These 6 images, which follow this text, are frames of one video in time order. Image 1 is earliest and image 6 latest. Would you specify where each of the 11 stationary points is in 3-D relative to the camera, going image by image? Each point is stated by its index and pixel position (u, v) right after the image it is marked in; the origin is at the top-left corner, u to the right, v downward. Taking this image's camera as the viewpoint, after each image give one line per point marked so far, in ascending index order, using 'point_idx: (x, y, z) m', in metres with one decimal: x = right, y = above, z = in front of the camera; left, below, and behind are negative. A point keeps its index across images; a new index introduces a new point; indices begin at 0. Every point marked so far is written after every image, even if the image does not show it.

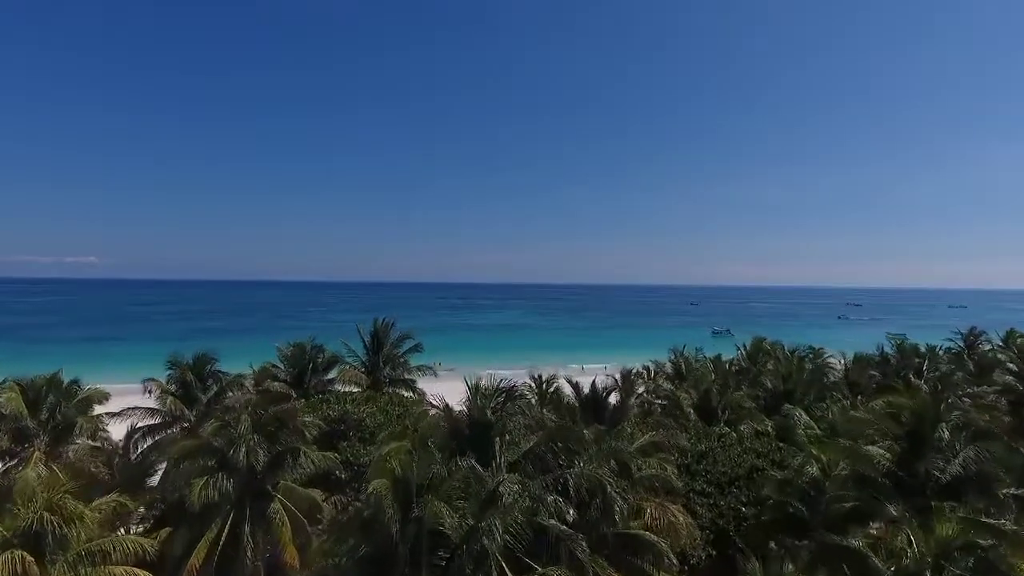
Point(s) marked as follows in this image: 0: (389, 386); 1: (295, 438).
0: (-4.5, -3.7, +19.6) m
1: (-4.7, -3.3, +11.6) m
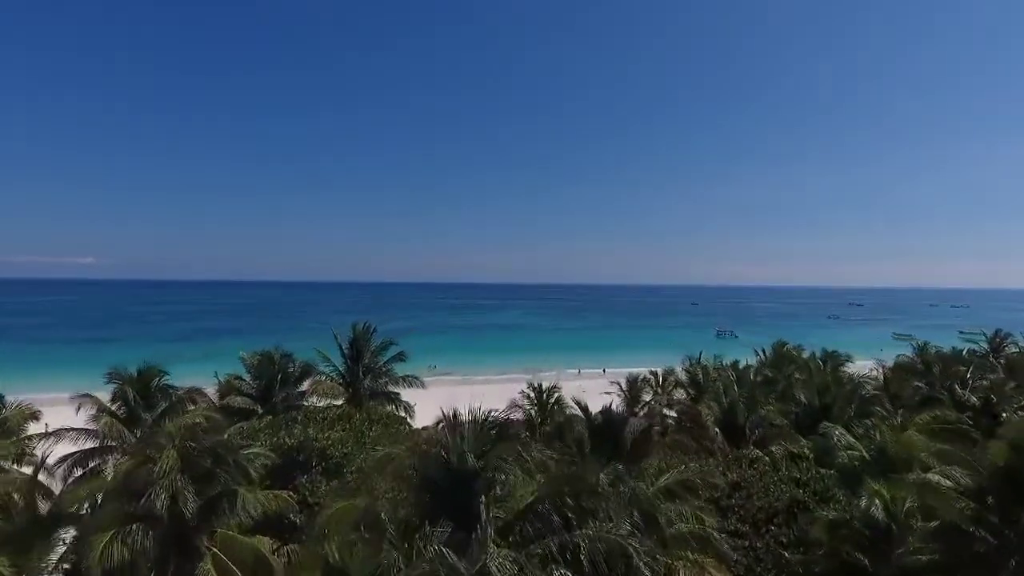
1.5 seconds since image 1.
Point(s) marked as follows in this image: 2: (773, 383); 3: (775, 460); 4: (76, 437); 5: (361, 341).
0: (-4.7, -3.7, +17.4) m
1: (-4.8, -3.3, +9.4) m
2: (+8.7, -3.2, +17.6) m
3: (+6.8, -4.4, +13.7) m
4: (-10.7, -3.7, +13.1) m
5: (-5.1, -1.7, +17.8) m
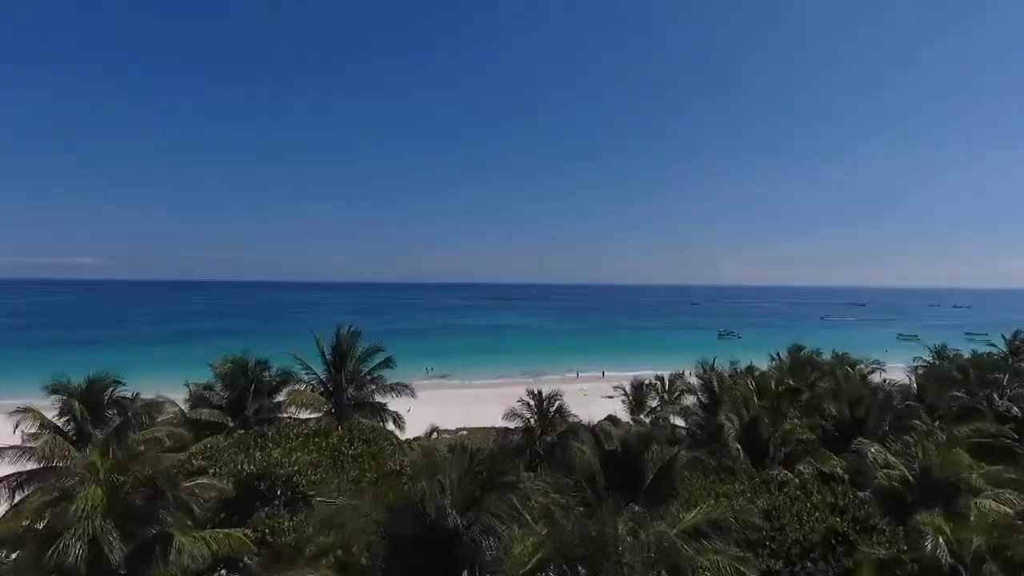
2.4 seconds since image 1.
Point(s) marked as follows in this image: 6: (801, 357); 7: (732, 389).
0: (-4.7, -3.7, +15.8) m
1: (-4.9, -3.3, +7.8) m
2: (+8.6, -3.2, +16.1) m
3: (+6.7, -4.4, +12.2) m
4: (-10.8, -3.7, +11.6) m
5: (-5.1, -1.8, +16.3) m
6: (+10.7, -2.5, +19.7) m
7: (+6.9, -3.2, +16.8) m
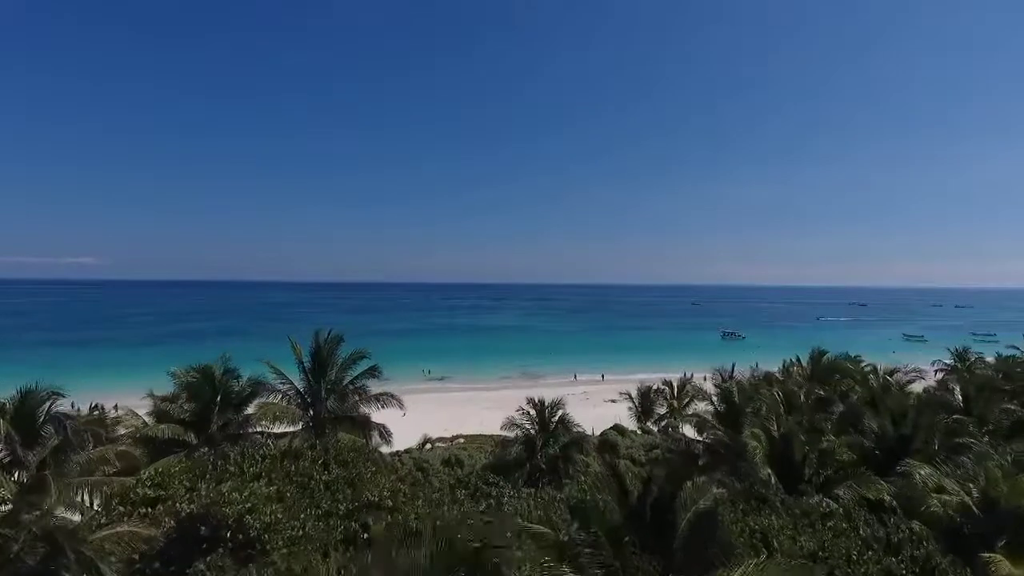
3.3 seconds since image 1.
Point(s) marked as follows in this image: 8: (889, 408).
0: (-4.7, -3.7, +14.2) m
1: (-4.9, -3.3, +6.2) m
2: (+8.6, -3.2, +14.4) m
3: (+6.7, -4.4, +10.5) m
4: (-10.8, -3.7, +9.9) m
5: (-5.2, -1.8, +14.6) m
6: (+10.6, -2.5, +18.1) m
7: (+6.9, -3.2, +15.2) m
8: (+9.2, -2.9, +13.2) m
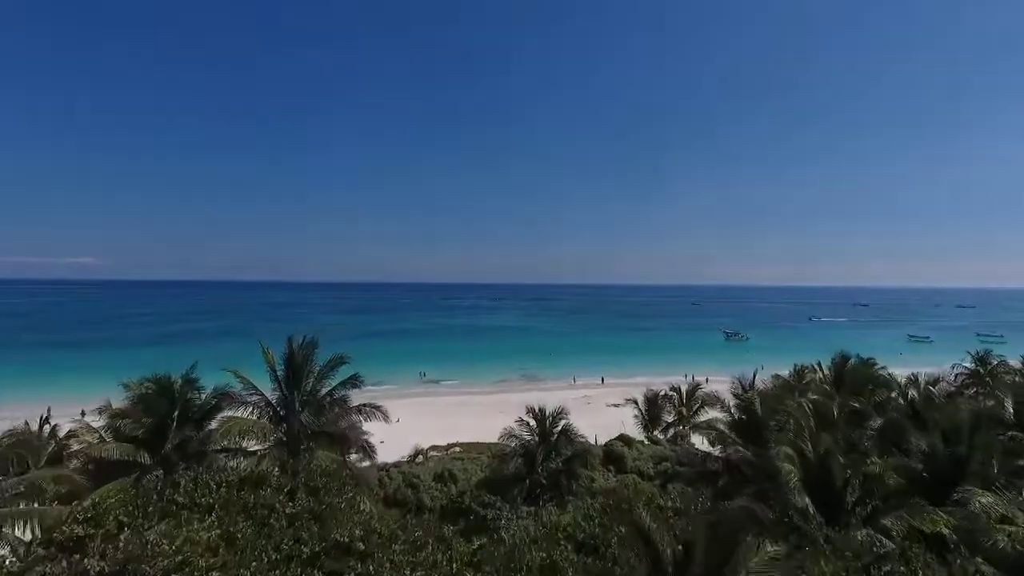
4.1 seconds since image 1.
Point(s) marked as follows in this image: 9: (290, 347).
0: (-4.8, -3.7, +12.6) m
1: (-5.0, -3.3, +4.6) m
2: (+8.5, -3.2, +12.9) m
3: (+6.6, -4.4, +8.9) m
4: (-10.9, -3.7, +8.3) m
5: (-5.2, -1.7, +13.1) m
6: (+10.6, -2.5, +16.5) m
7: (+6.9, -3.2, +13.6) m
8: (+9.2, -2.9, +11.6) m
9: (-5.5, -1.5, +13.2) m
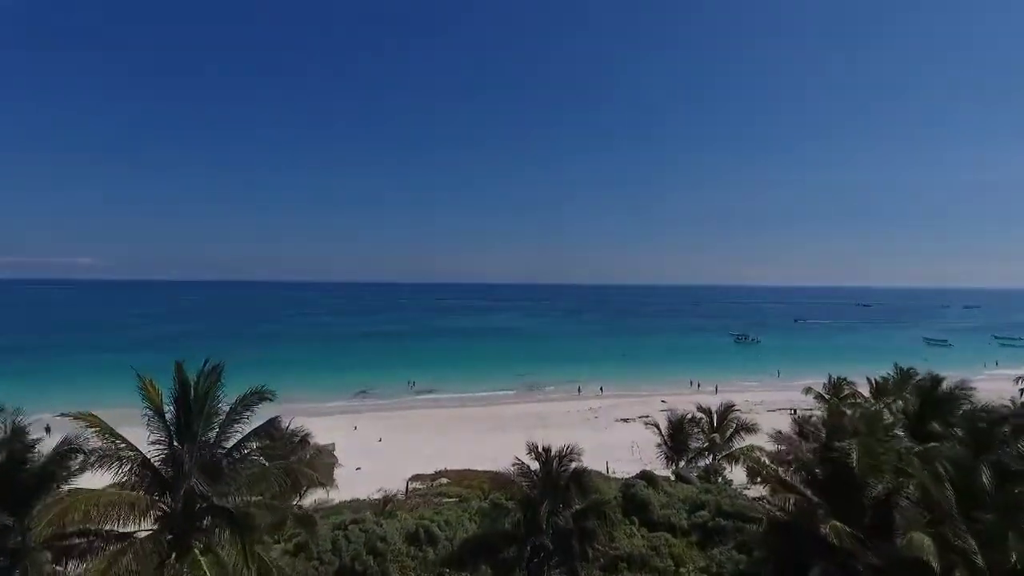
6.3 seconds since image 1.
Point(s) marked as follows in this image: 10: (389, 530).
0: (-4.9, -3.8, +8.5) m
1: (-5.1, -3.4, +0.5) m
2: (+8.4, -3.3, +8.7) m
3: (+6.5, -4.5, +4.8) m
4: (-11.0, -3.7, +4.2) m
5: (-5.3, -1.8, +8.9) m
6: (+10.5, -2.6, +12.4) m
7: (+6.8, -3.2, +9.4) m
8: (+9.1, -2.9, +7.4) m
9: (-5.6, -1.5, +9.1) m
10: (-3.2, -6.3, +14.0) m
